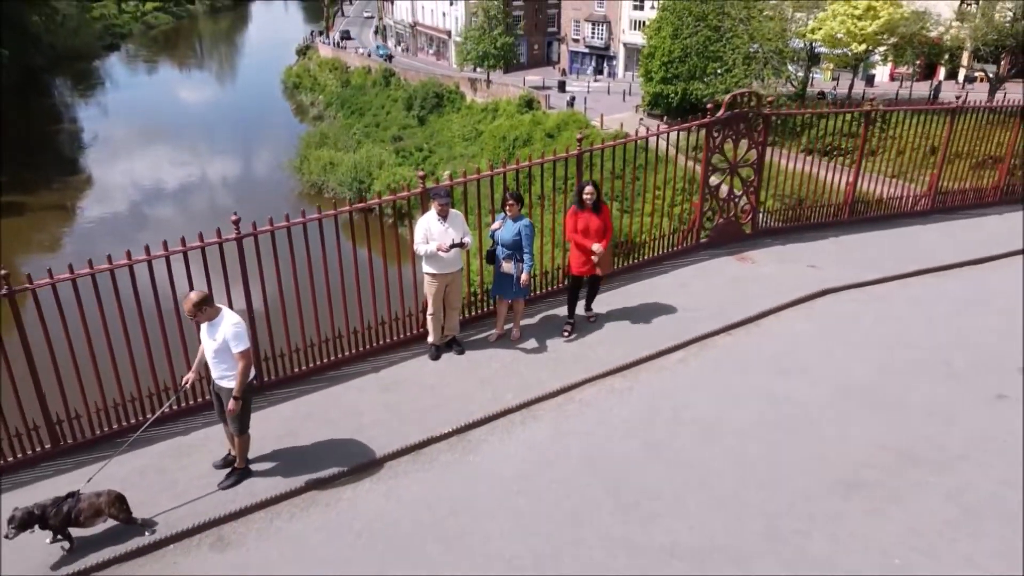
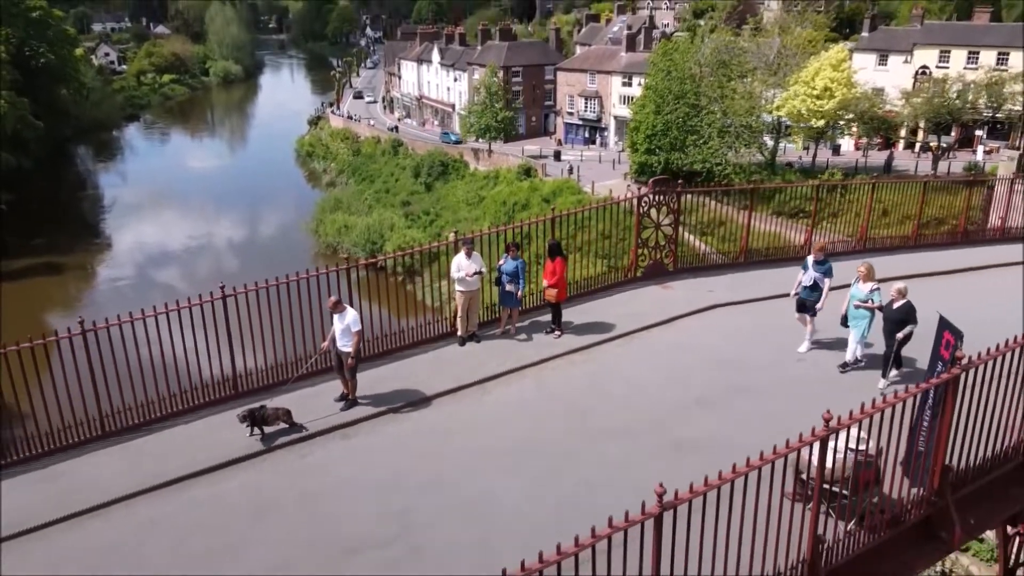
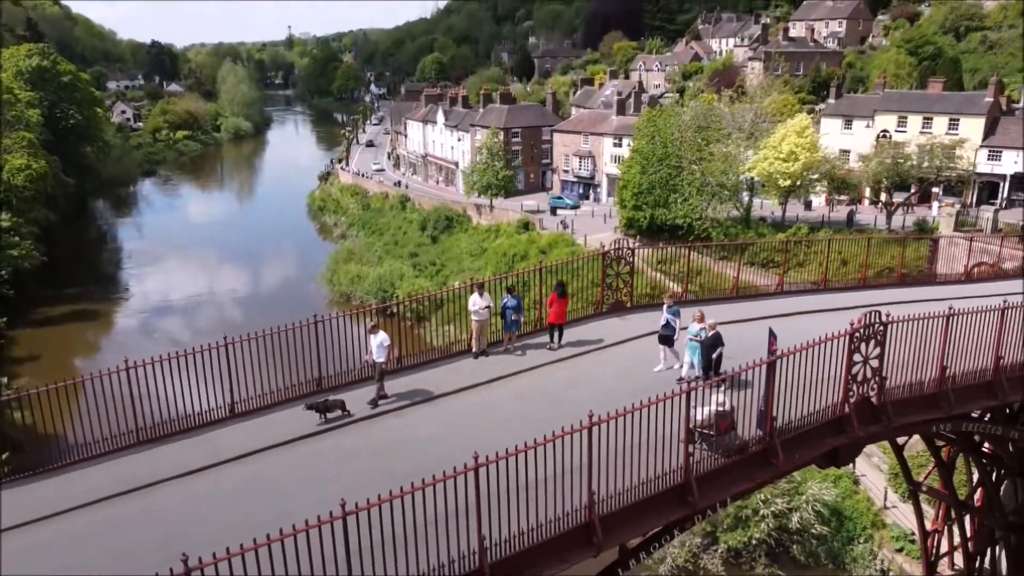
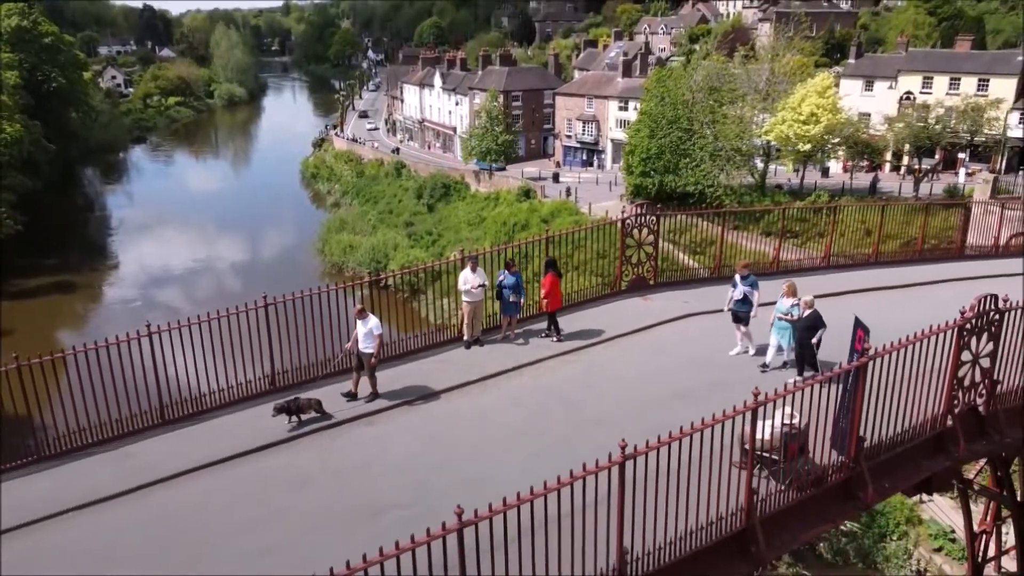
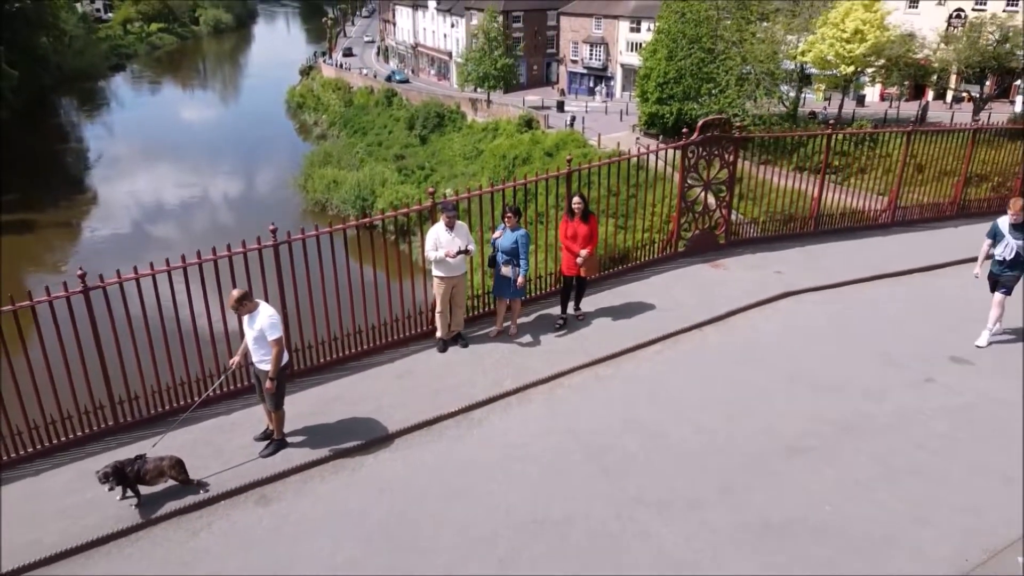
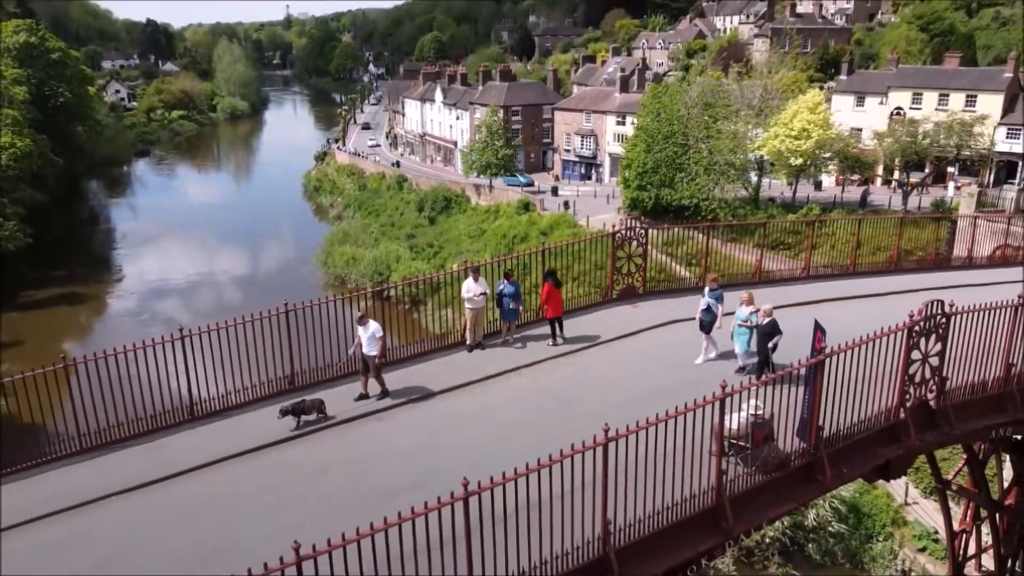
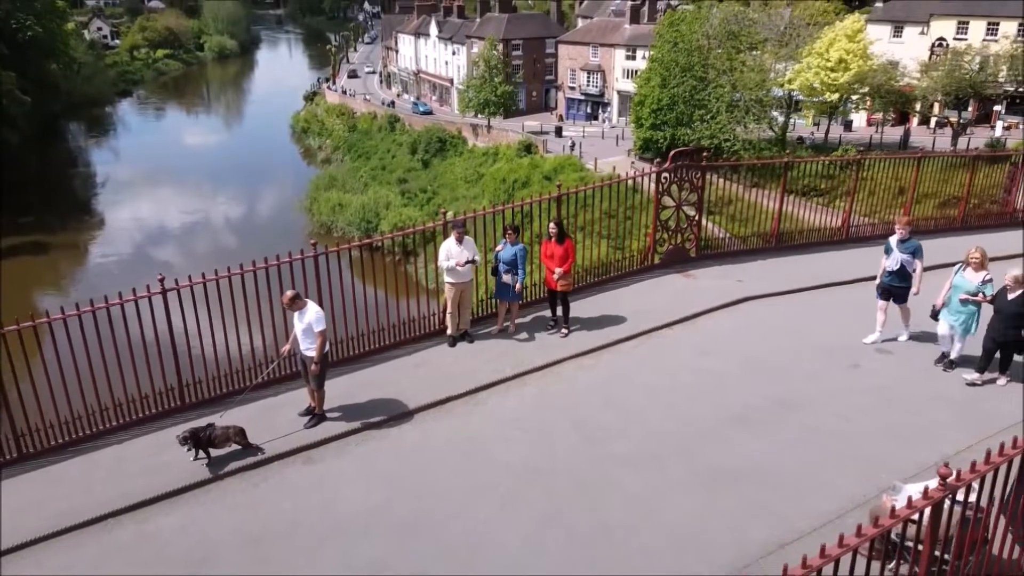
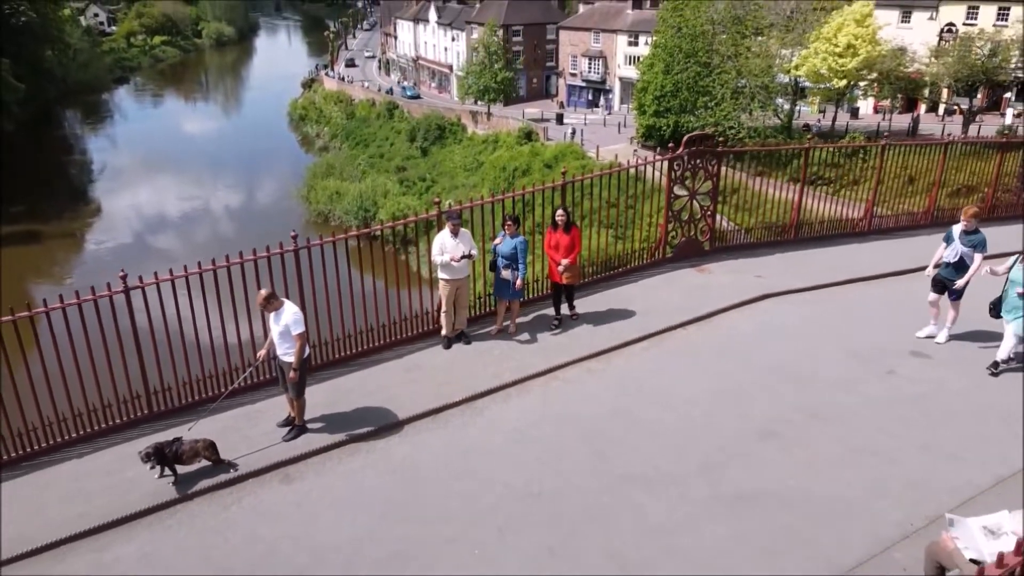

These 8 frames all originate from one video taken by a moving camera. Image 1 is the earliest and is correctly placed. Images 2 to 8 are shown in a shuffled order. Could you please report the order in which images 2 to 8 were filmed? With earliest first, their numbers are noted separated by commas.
5, 8, 7, 2, 4, 6, 3
